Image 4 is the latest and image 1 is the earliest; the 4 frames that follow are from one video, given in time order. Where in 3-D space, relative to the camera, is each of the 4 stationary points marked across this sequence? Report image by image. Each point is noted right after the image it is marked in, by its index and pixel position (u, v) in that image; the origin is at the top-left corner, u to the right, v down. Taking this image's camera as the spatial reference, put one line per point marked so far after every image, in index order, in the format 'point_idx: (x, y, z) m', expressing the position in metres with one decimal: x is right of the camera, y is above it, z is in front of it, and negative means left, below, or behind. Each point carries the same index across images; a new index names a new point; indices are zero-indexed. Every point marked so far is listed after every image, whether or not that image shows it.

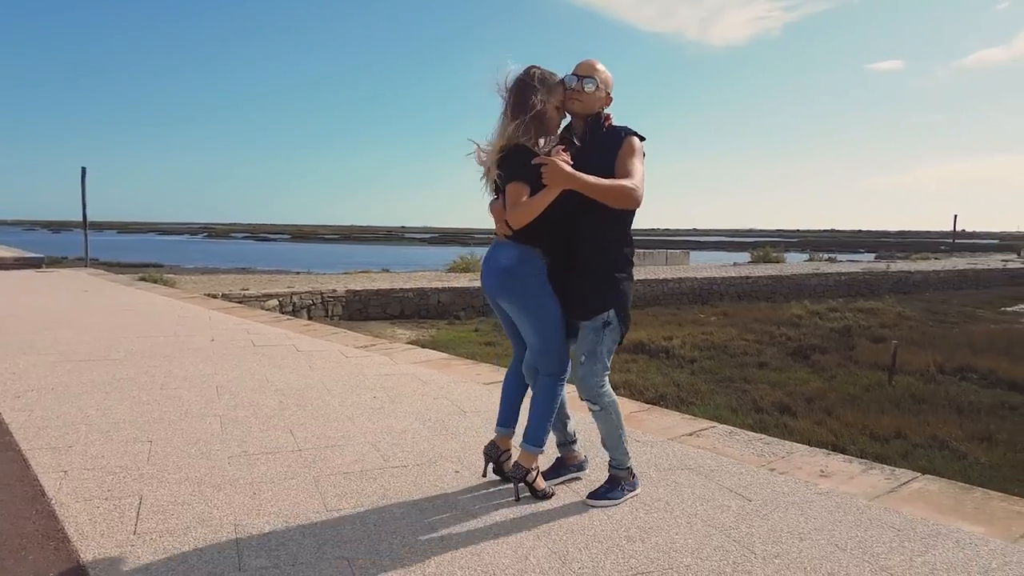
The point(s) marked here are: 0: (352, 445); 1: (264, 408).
0: (-3.5, -3.4, +3.4) m
1: (-6.3, -3.0, +3.9) m
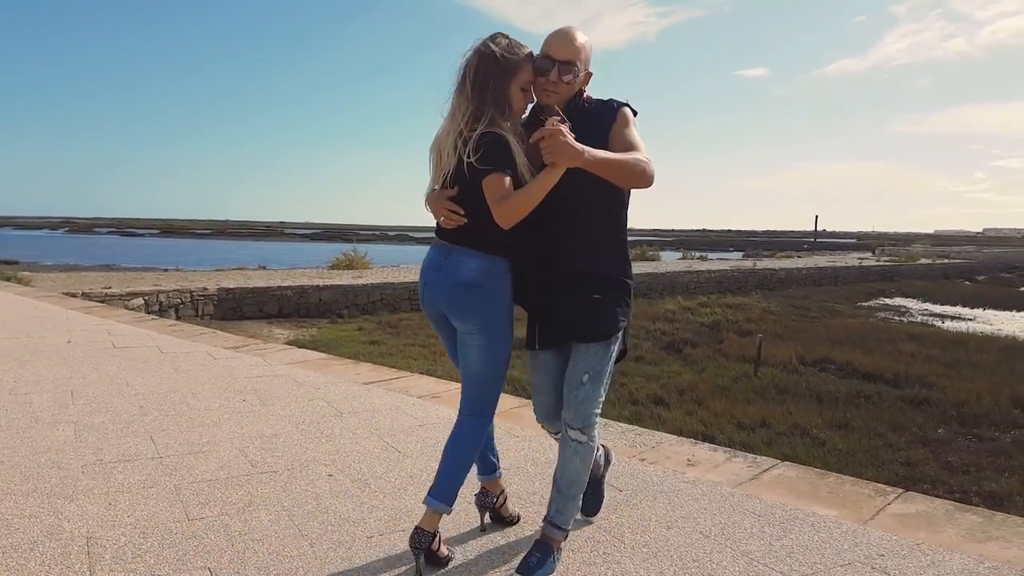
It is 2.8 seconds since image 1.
0: (-6.2, -3.4, +3.3) m
1: (-9.0, -3.0, +3.7) m
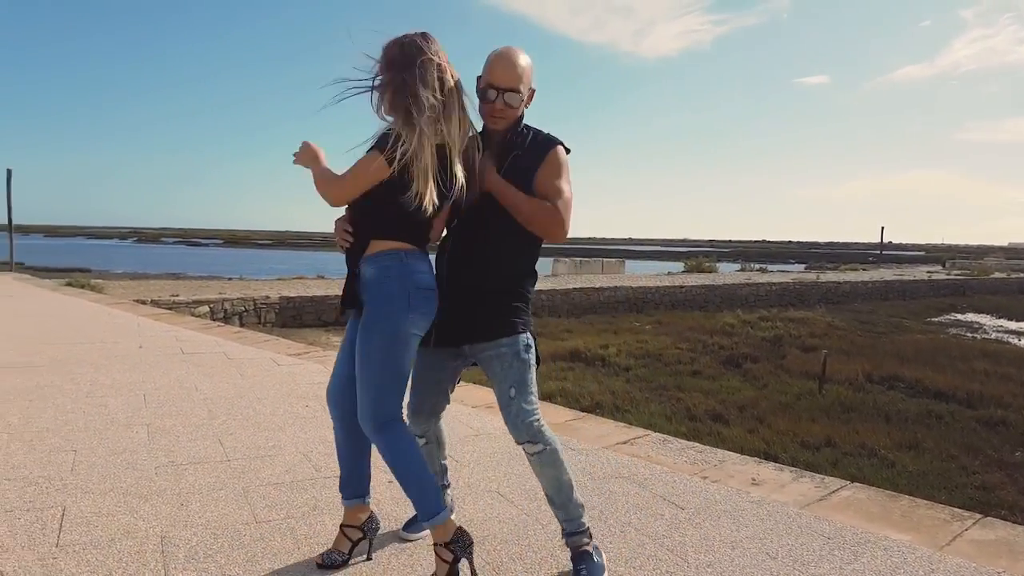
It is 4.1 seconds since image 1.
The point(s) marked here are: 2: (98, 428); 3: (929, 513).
0: (-5.0, -3.6, +3.4) m
1: (-7.8, -3.2, +3.8) m
2: (-9.3, -3.1, +3.5) m
3: (+7.9, -4.3, +3.0) m
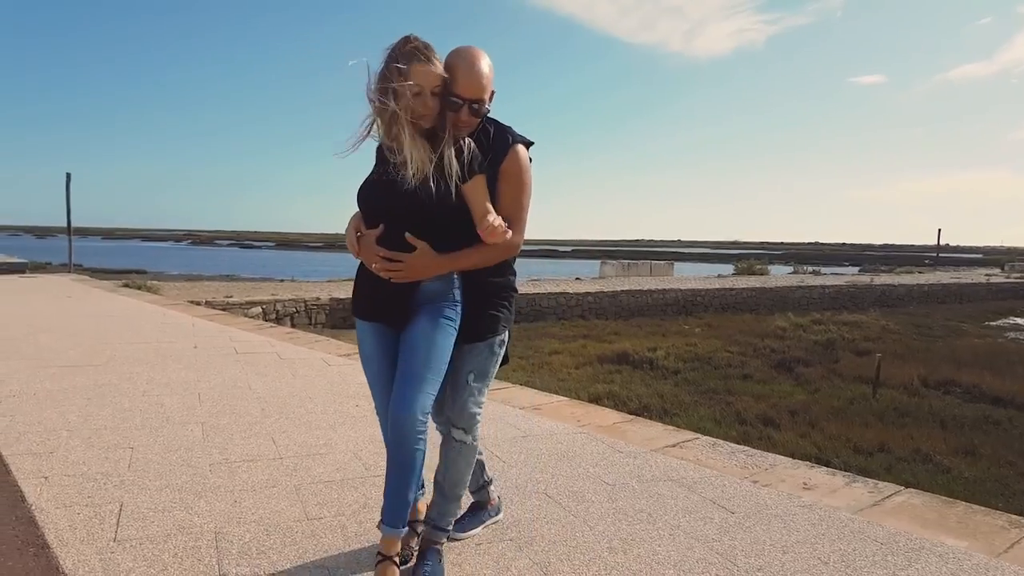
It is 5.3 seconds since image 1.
0: (-3.9, -3.6, +3.4) m
1: (-6.7, -3.2, +3.9) m
2: (-8.2, -3.1, +3.6) m
3: (+9.0, -4.4, +2.9) m
